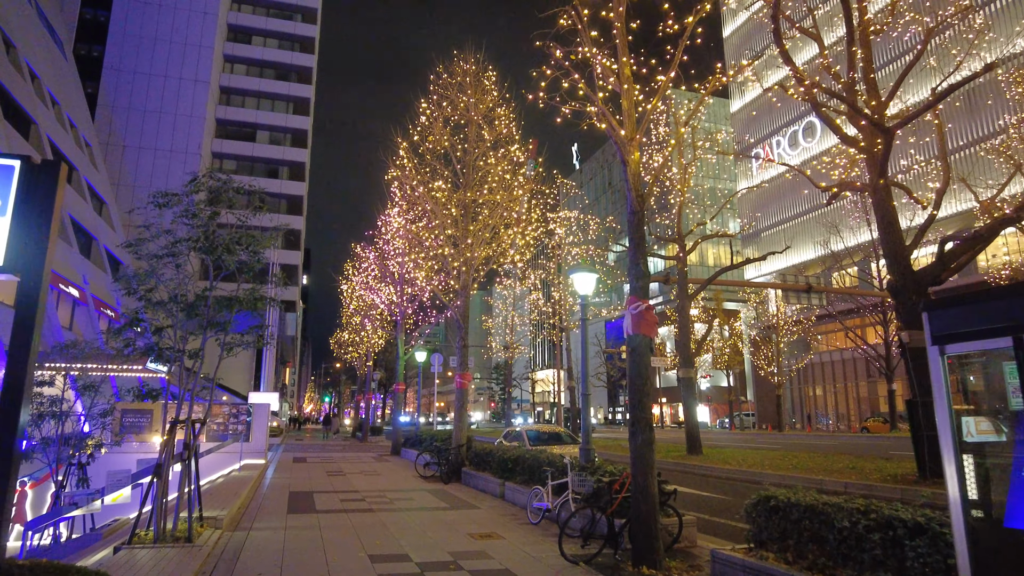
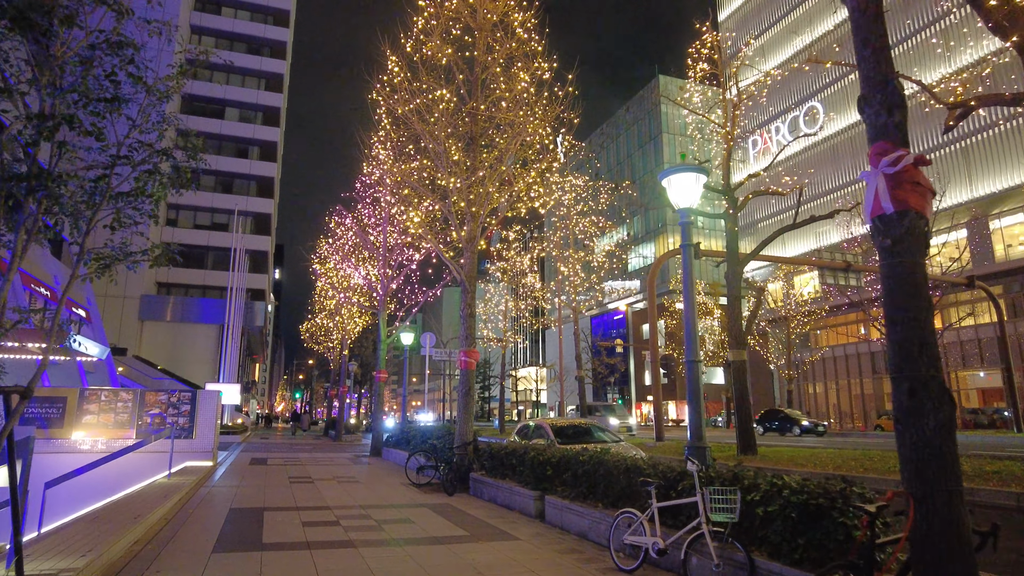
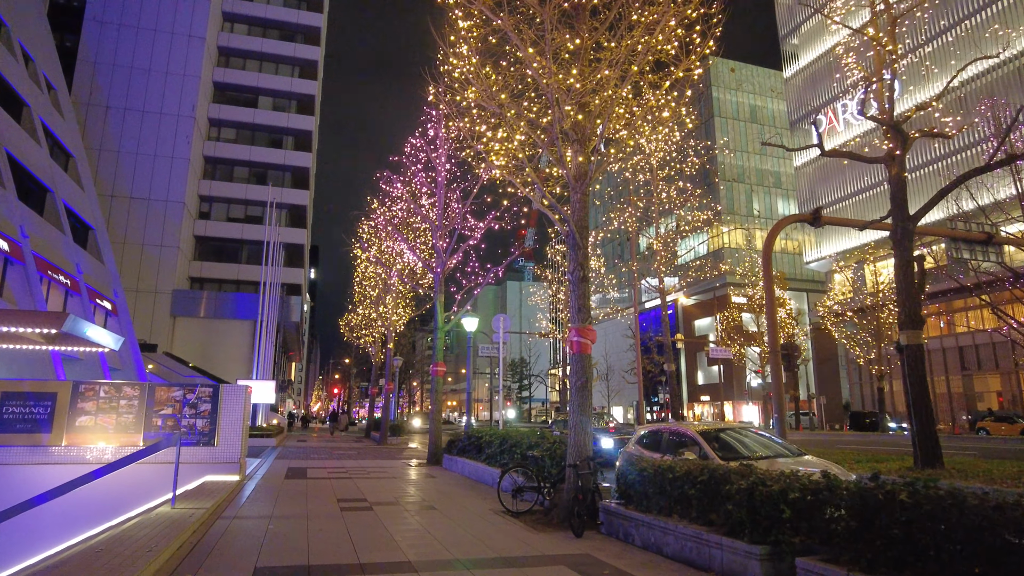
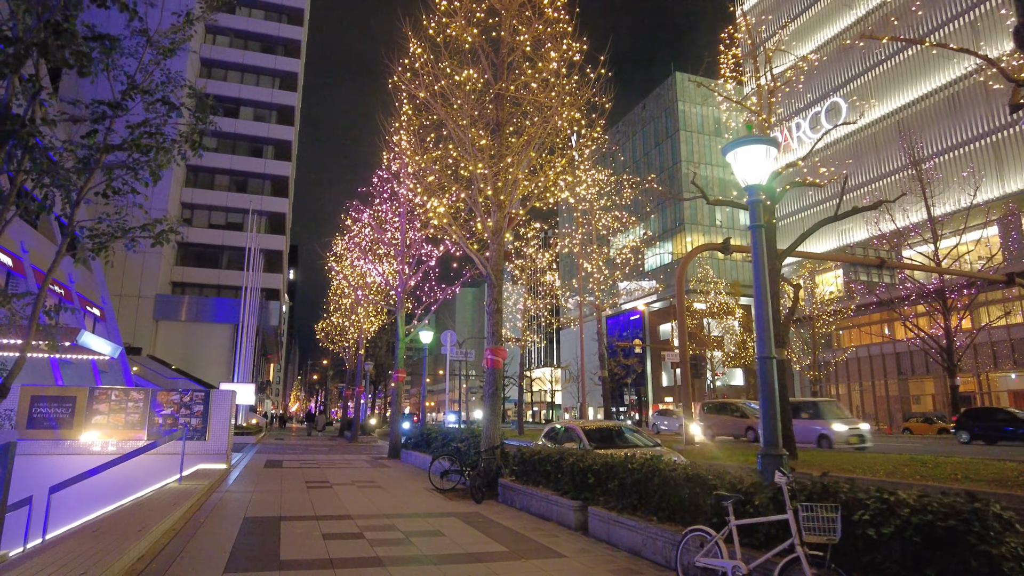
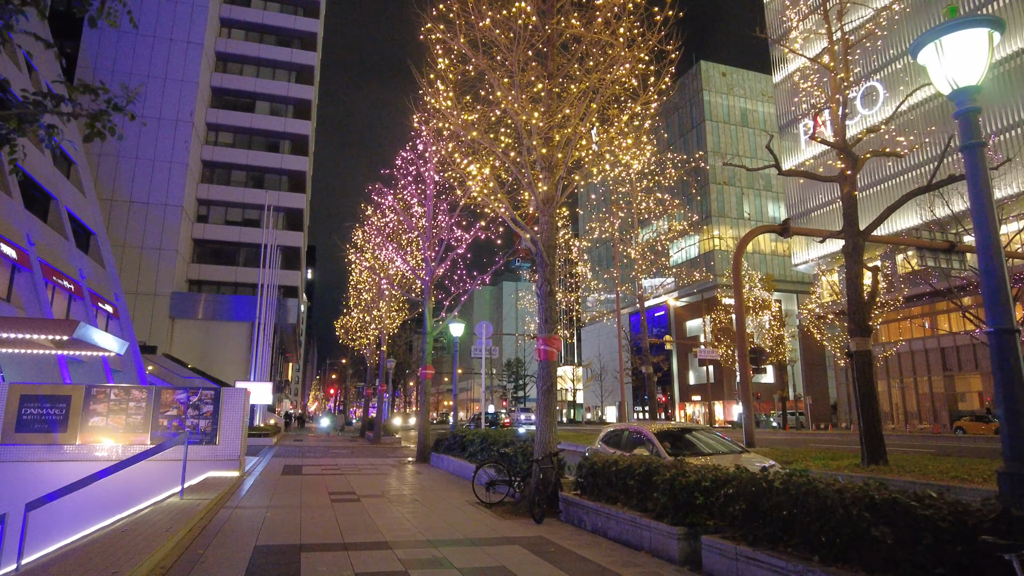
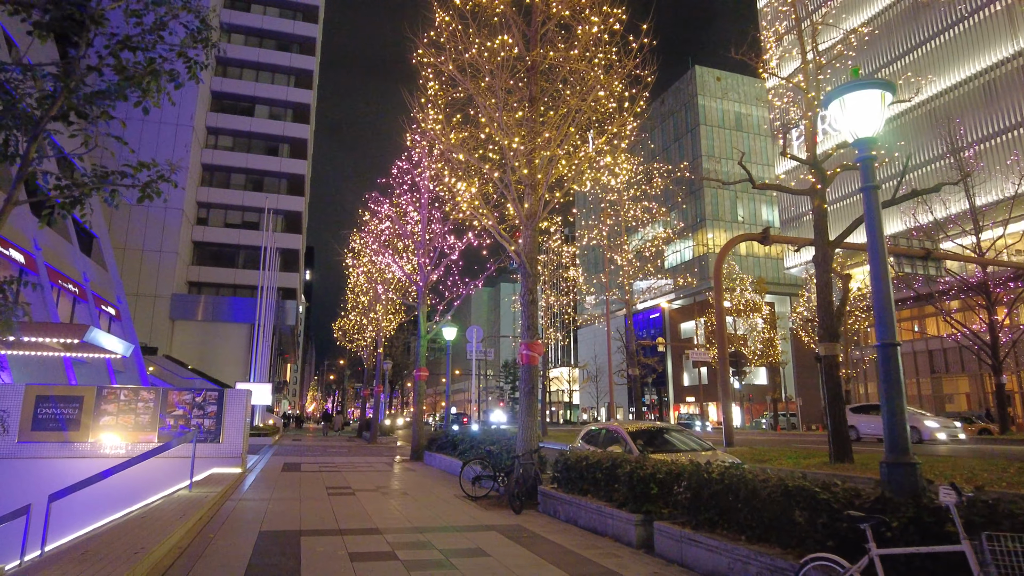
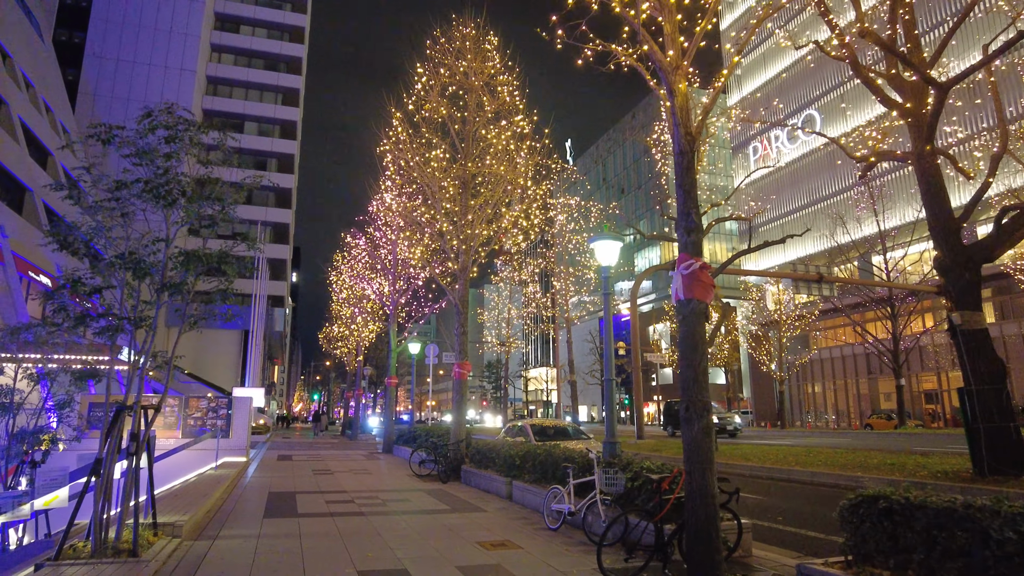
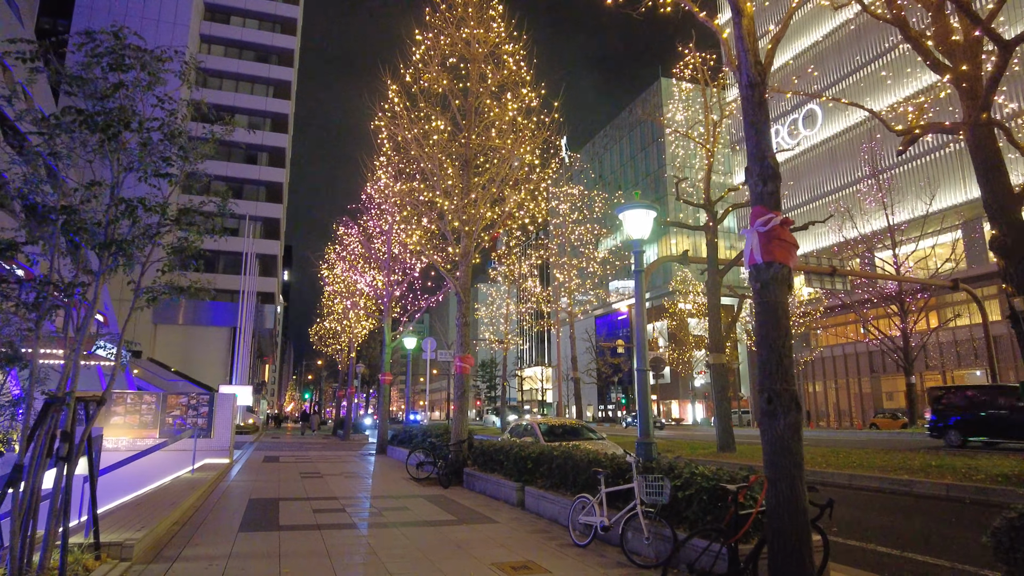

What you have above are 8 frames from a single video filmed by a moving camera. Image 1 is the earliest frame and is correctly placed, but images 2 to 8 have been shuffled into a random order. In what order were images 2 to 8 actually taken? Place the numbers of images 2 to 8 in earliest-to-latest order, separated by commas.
7, 8, 2, 4, 6, 5, 3
